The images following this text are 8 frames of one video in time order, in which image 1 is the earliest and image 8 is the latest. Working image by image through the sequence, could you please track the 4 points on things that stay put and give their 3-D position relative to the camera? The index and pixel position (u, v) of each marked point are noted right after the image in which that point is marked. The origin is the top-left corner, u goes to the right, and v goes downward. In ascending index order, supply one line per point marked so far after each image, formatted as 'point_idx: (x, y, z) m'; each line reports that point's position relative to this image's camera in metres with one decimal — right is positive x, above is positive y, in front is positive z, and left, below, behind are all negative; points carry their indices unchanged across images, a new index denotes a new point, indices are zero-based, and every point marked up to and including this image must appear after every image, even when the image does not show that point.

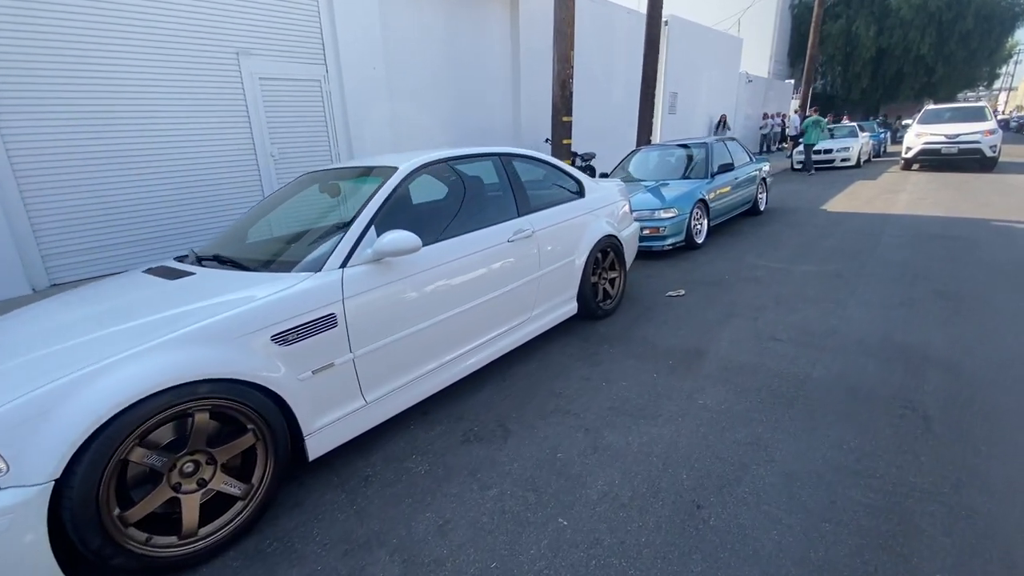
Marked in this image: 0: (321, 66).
0: (-3.3, +3.9, +8.3) m
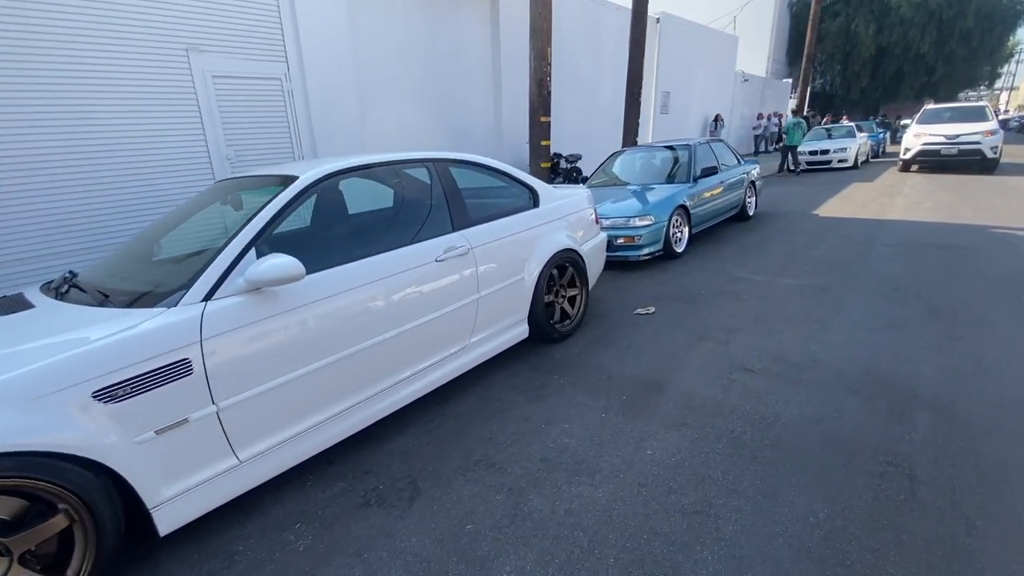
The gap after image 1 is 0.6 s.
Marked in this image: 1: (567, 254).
0: (-3.8, +3.7, +7.8) m
1: (+0.5, +0.3, +4.3) m
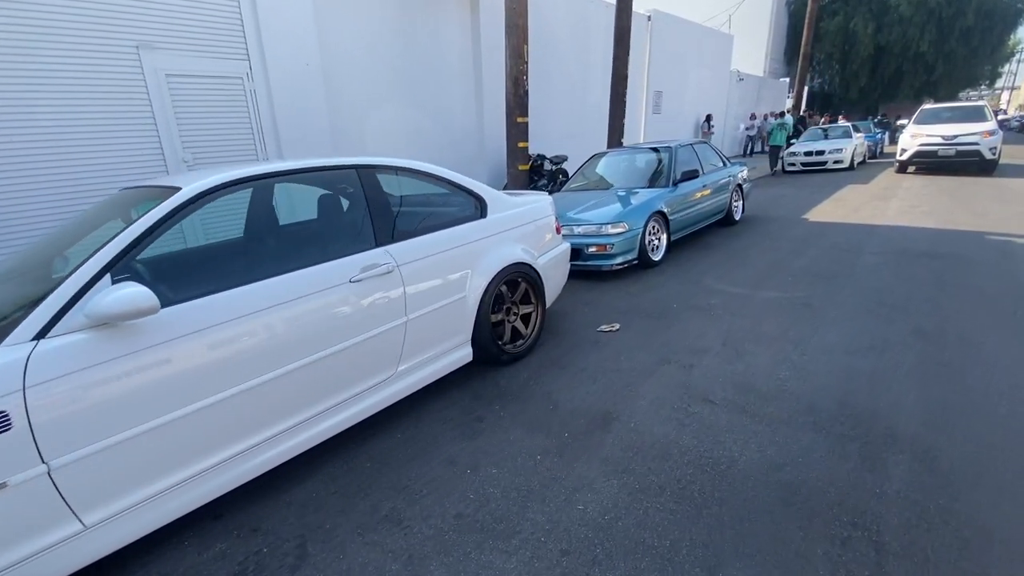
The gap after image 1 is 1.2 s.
0: (-4.2, +3.6, +7.5) m
1: (+0.1, +0.2, +3.9) m
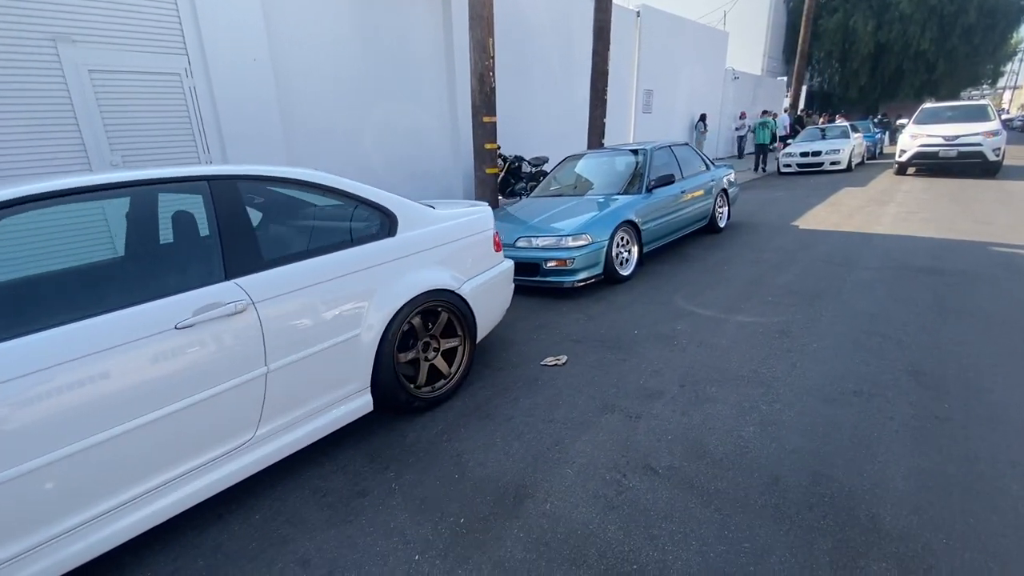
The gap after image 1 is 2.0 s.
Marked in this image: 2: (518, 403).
0: (-4.7, +3.3, +6.8) m
1: (-0.5, -0.1, +3.3) m
2: (0.0, -0.8, +3.2) m
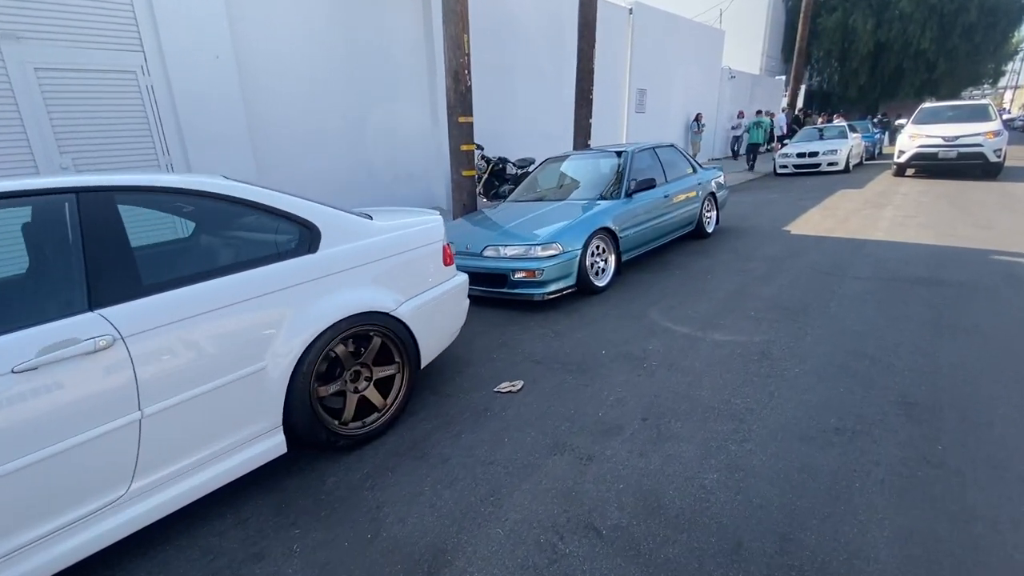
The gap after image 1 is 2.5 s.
0: (-5.1, +3.2, +6.5) m
1: (-0.9, -0.2, +2.9) m
2: (-0.3, -0.9, +2.9) m
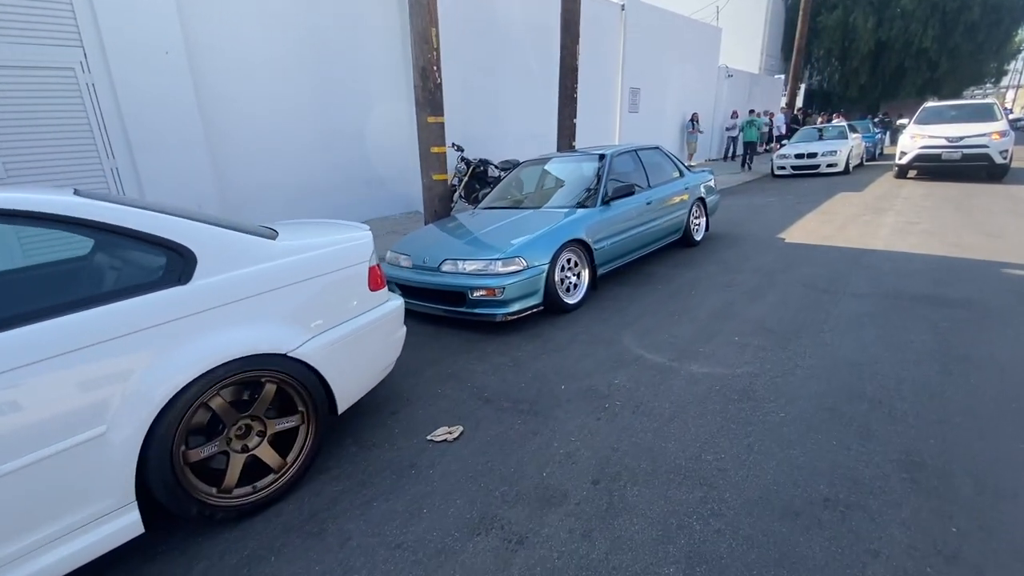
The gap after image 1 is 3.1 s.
0: (-5.5, +3.0, +6.0) m
1: (-1.2, -0.4, +2.4) m
2: (-0.7, -1.1, +2.4) m
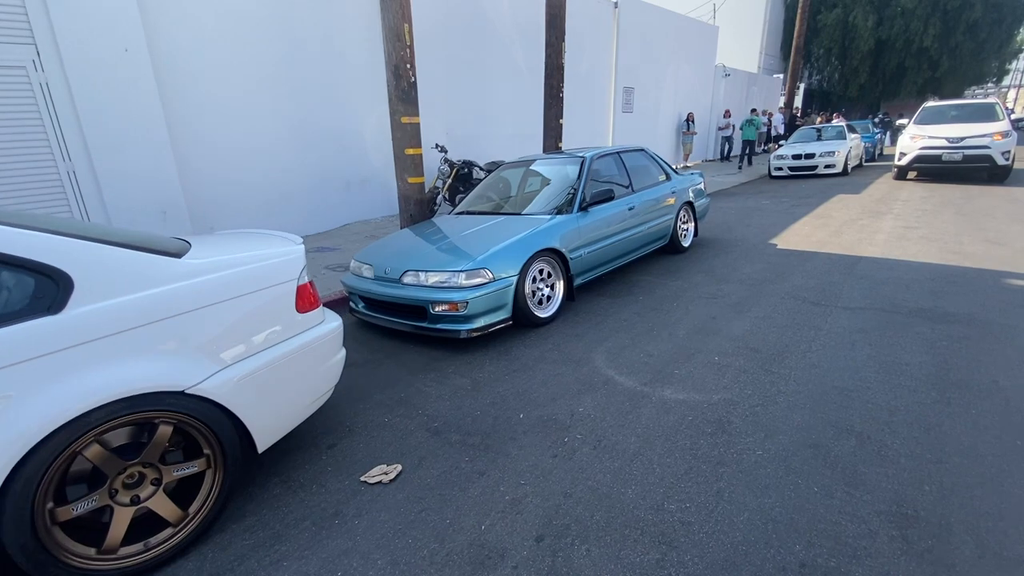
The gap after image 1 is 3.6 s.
0: (-5.8, +2.9, +5.7) m
1: (-1.5, -0.5, +2.1) m
2: (-1.0, -1.2, +2.1) m
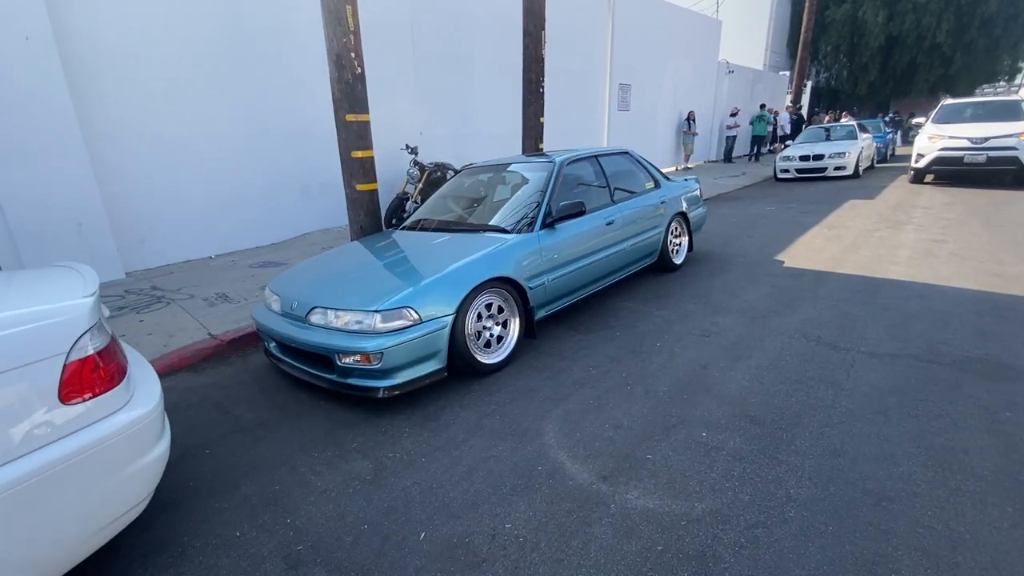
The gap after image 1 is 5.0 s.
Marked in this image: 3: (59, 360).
0: (-6.2, +2.6, +4.8) m
1: (-2.0, -0.8, +1.2) m
2: (-1.5, -1.5, +1.2) m
3: (-1.7, -0.3, +1.8) m
